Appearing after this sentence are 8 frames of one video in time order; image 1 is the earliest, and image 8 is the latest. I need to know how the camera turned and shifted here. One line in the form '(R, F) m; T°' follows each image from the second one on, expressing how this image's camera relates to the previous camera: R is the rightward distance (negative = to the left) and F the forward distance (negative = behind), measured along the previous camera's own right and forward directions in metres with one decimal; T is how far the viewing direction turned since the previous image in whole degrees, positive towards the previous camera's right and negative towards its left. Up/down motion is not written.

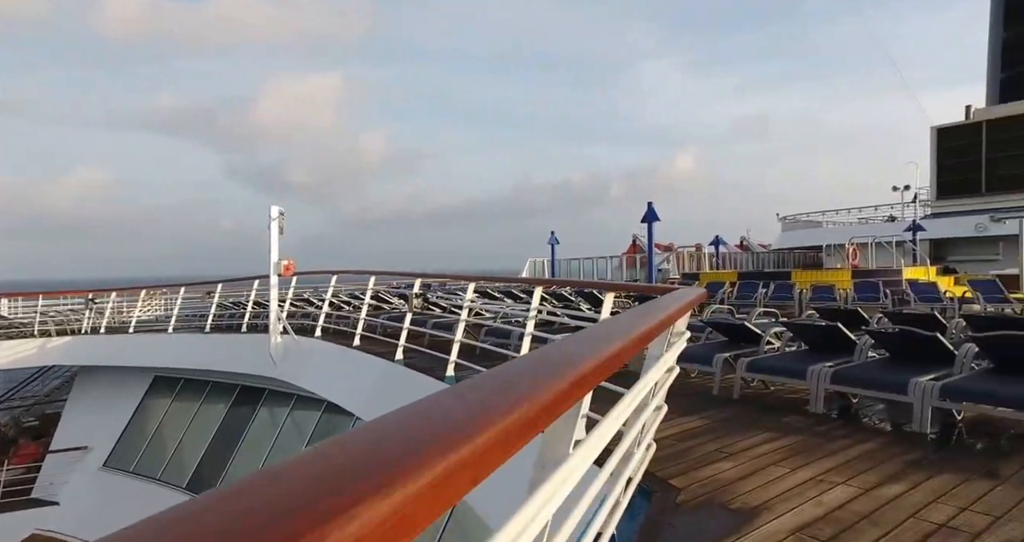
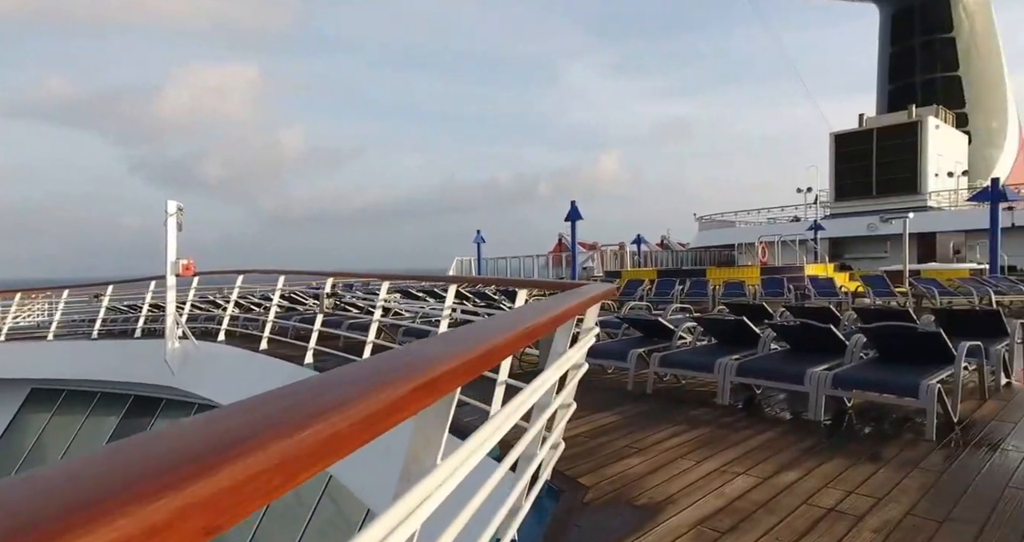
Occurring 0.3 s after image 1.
(+0.1, 0.0) m; +7°
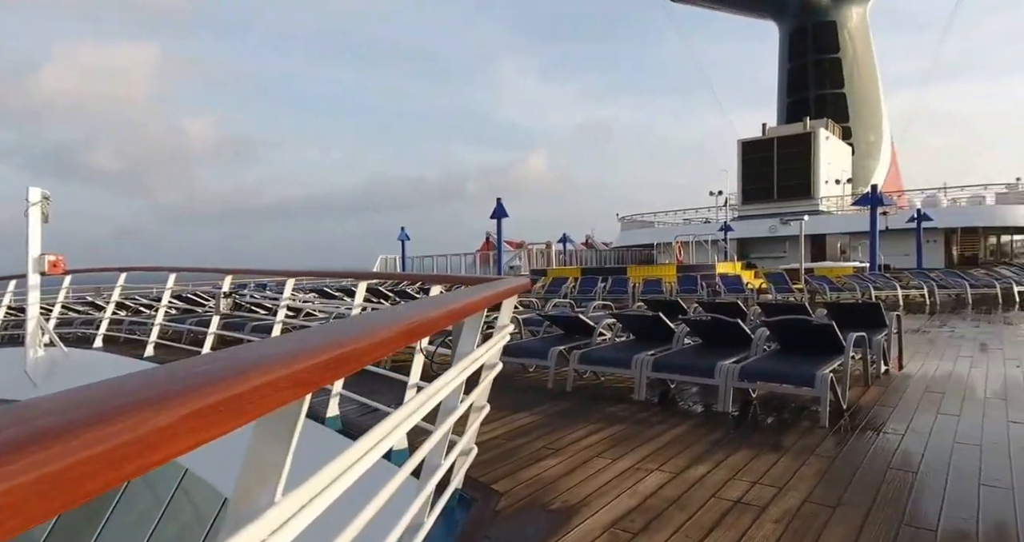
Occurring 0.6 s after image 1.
(+0.1, +0.1) m; +7°
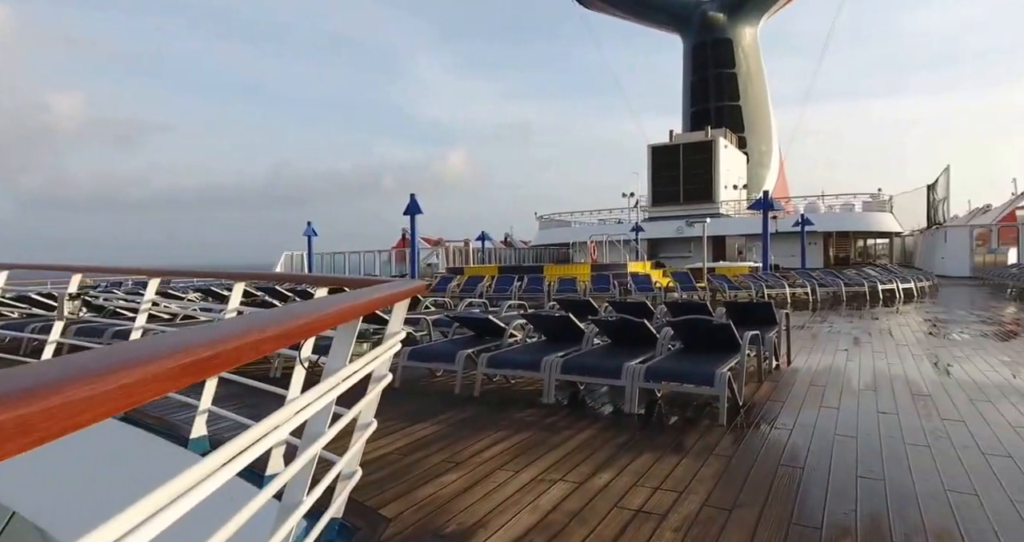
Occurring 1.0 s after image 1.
(+0.1, +0.2) m; +8°
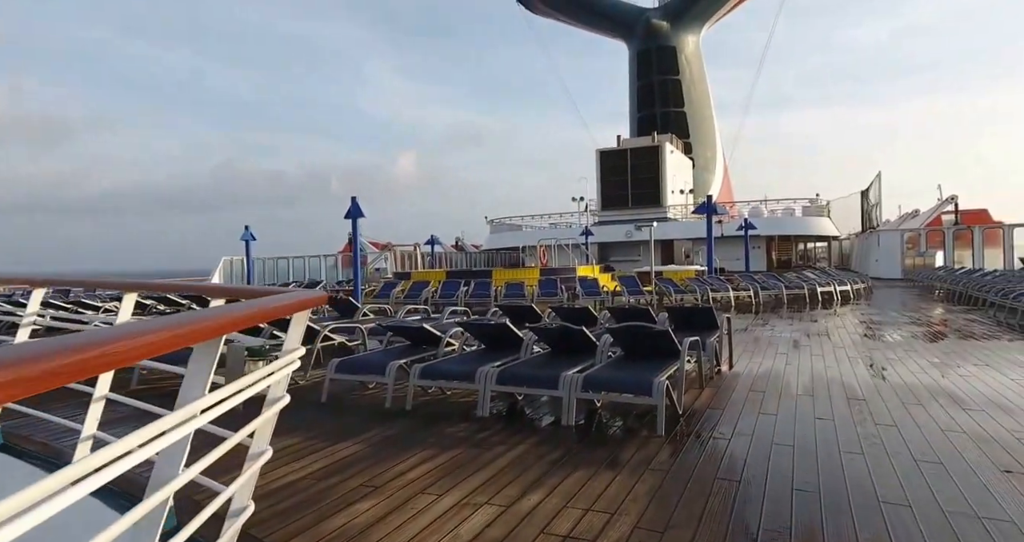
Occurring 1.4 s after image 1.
(+0.1, +0.2) m; +4°
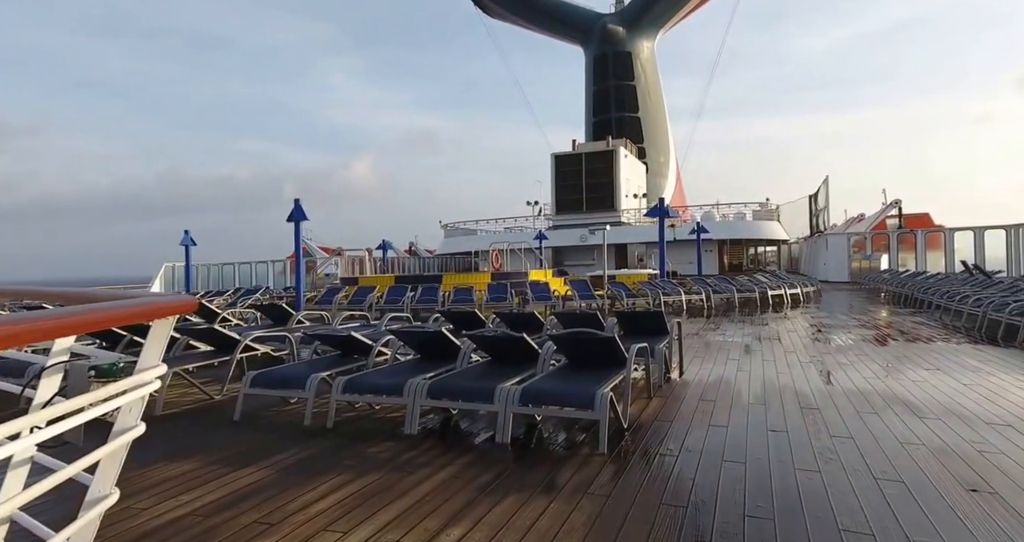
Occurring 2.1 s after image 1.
(+0.1, +0.3) m; +4°
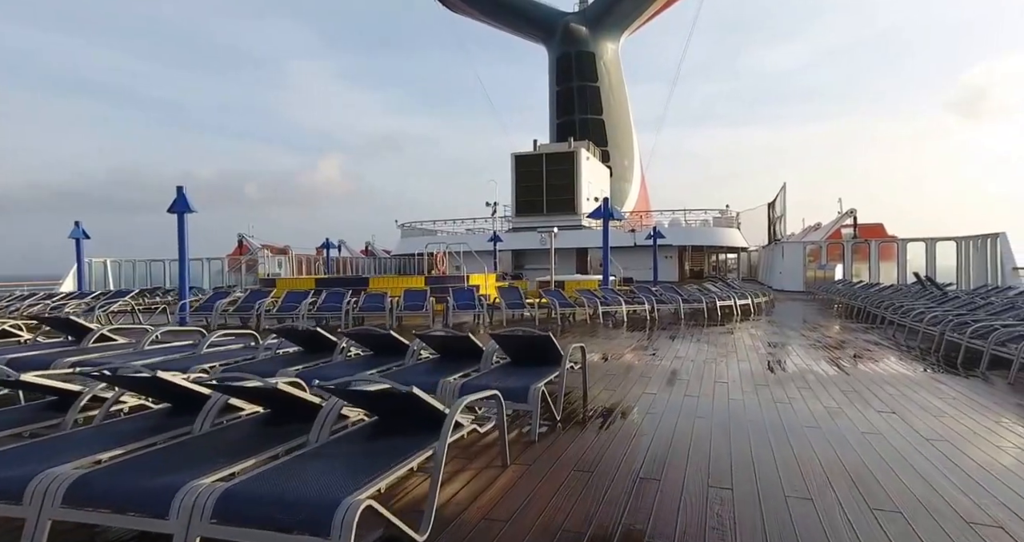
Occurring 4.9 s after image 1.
(+0.9, +1.4) m; +3°
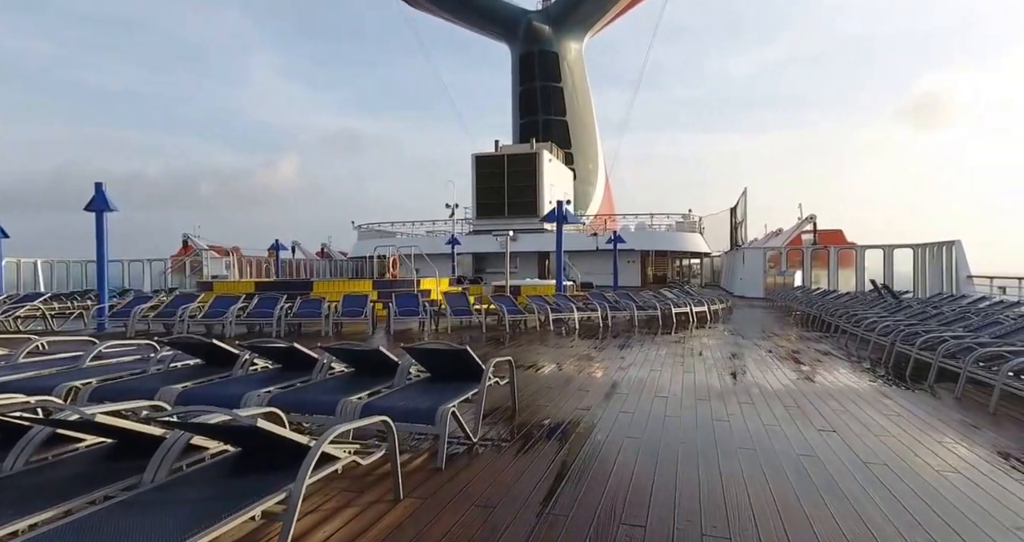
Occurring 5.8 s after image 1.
(+0.4, +0.3) m; +3°
